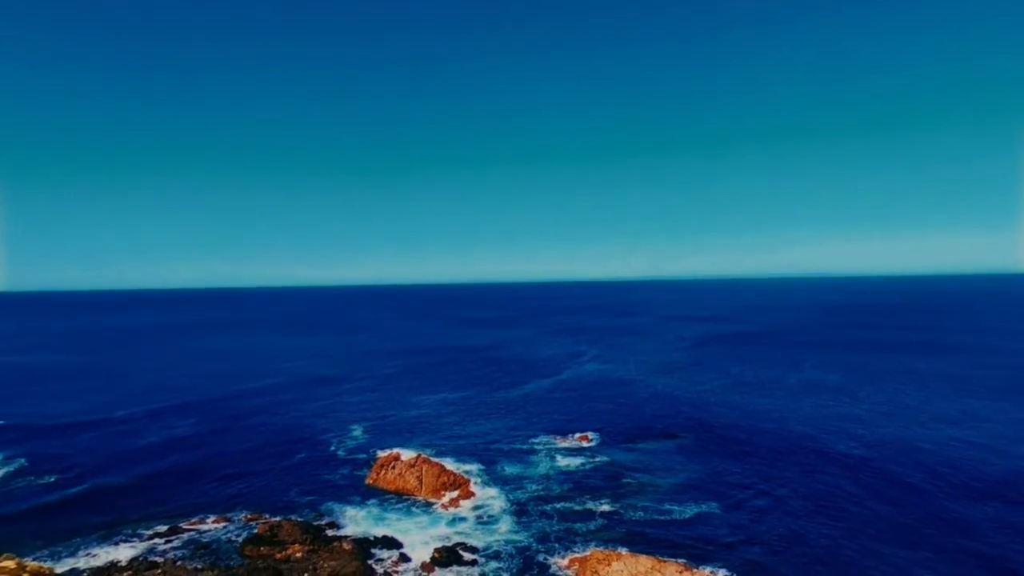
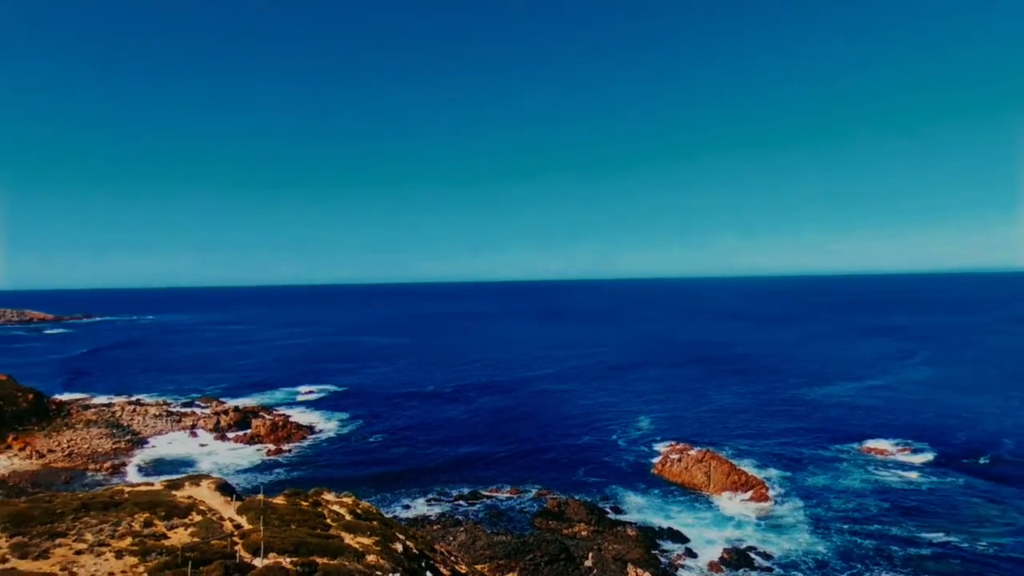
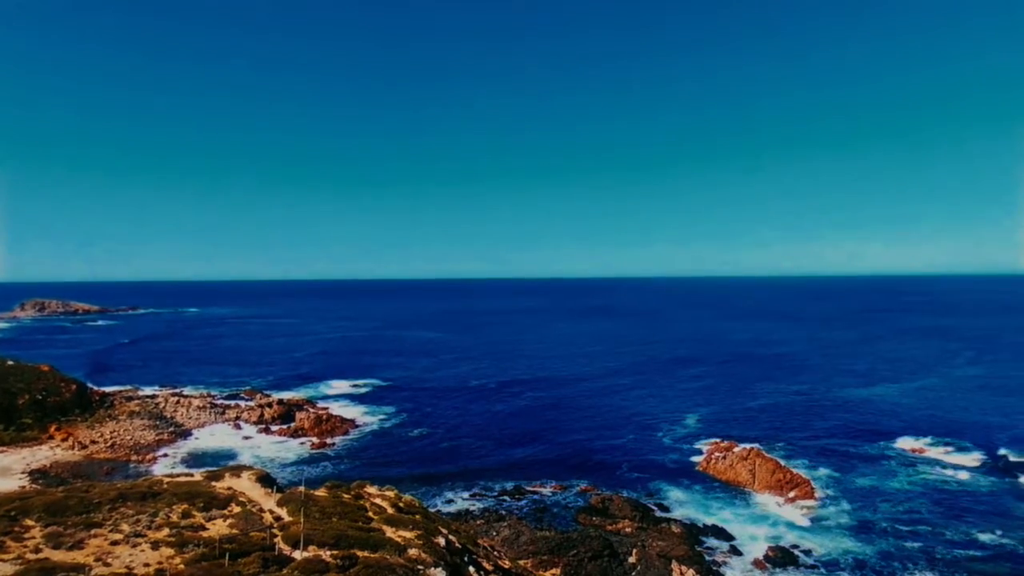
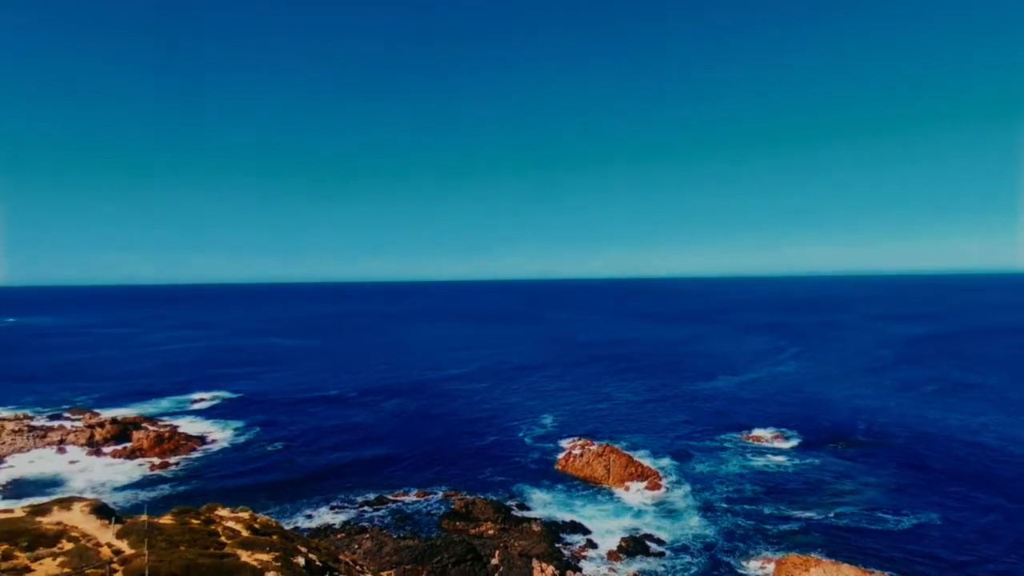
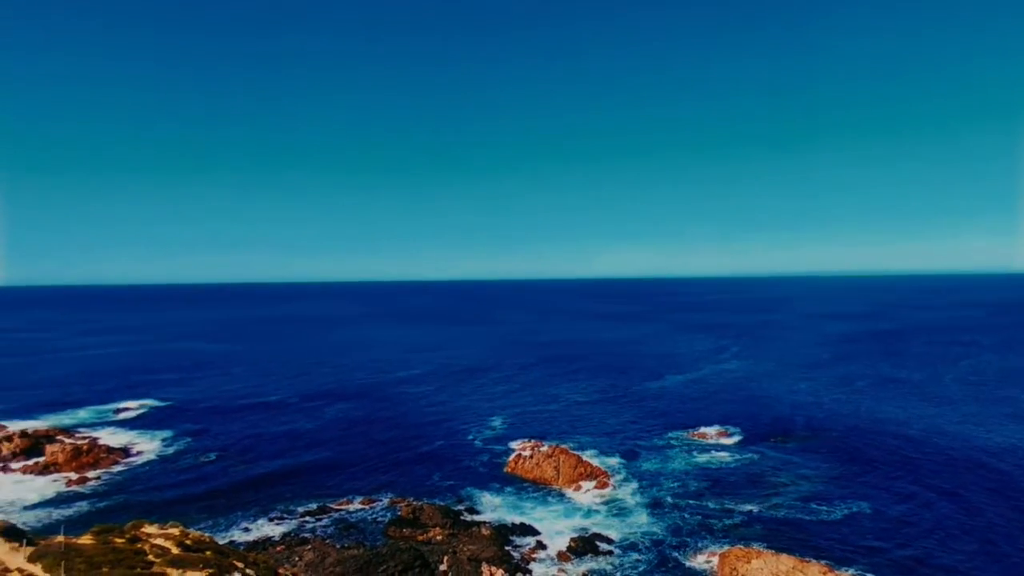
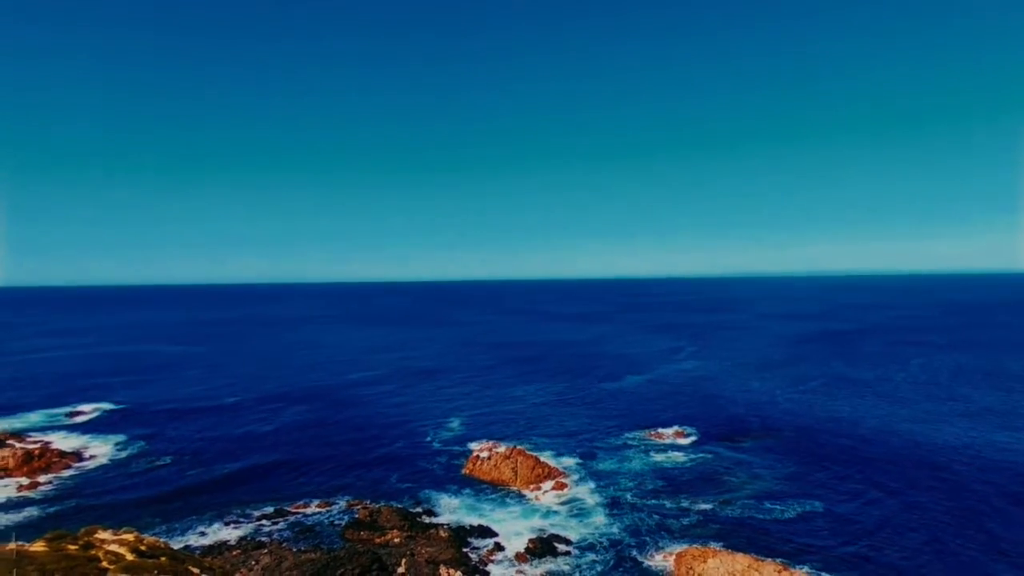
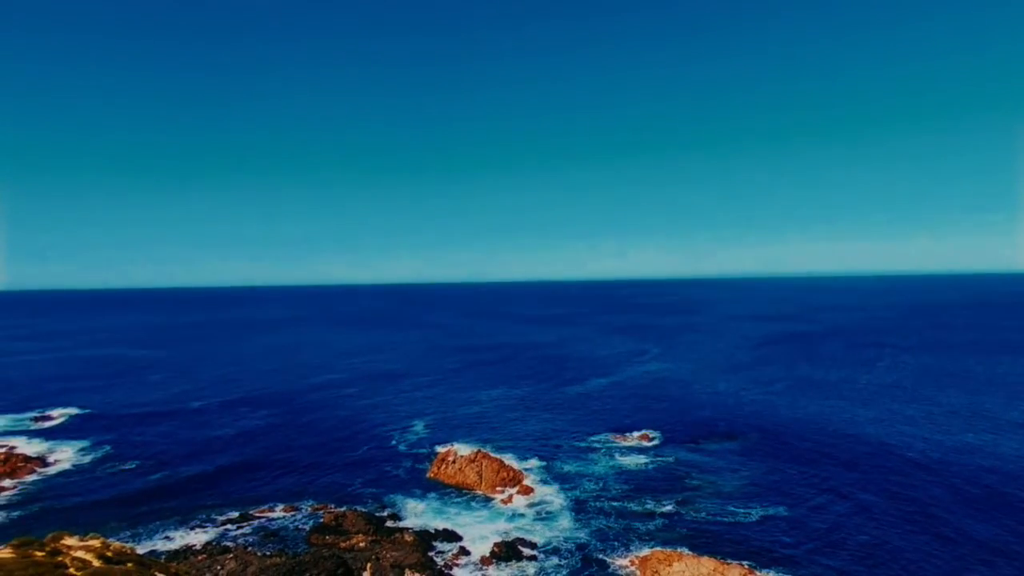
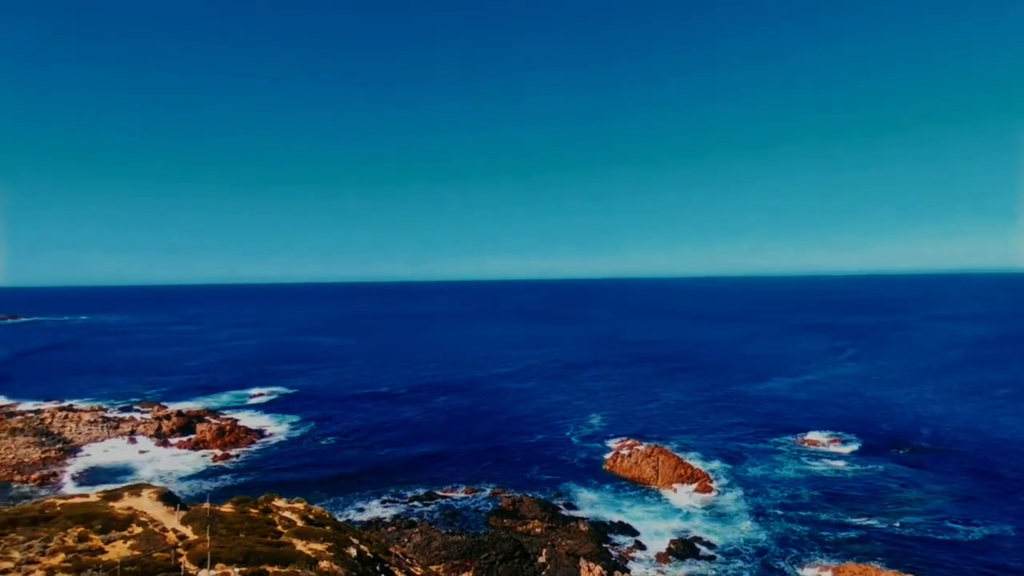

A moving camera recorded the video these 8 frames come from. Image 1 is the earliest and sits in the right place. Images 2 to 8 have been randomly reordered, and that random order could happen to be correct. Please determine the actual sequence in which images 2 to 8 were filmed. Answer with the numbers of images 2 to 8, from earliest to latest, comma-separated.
7, 6, 5, 4, 8, 2, 3
